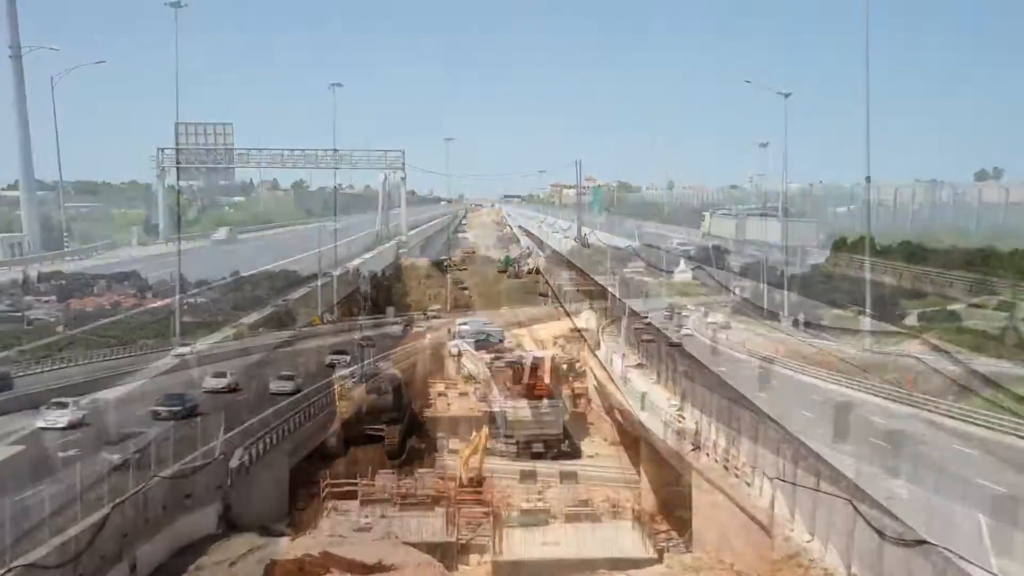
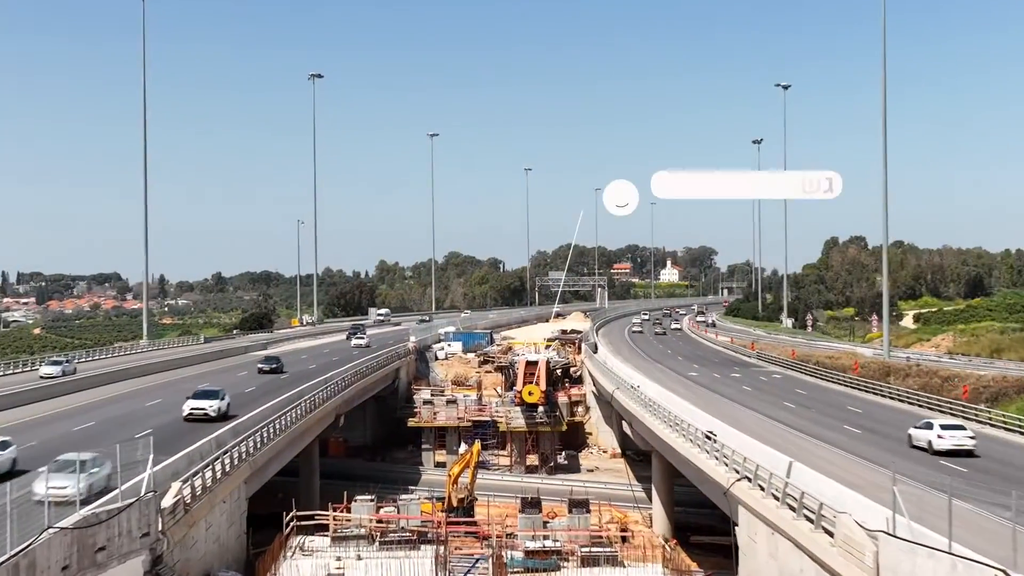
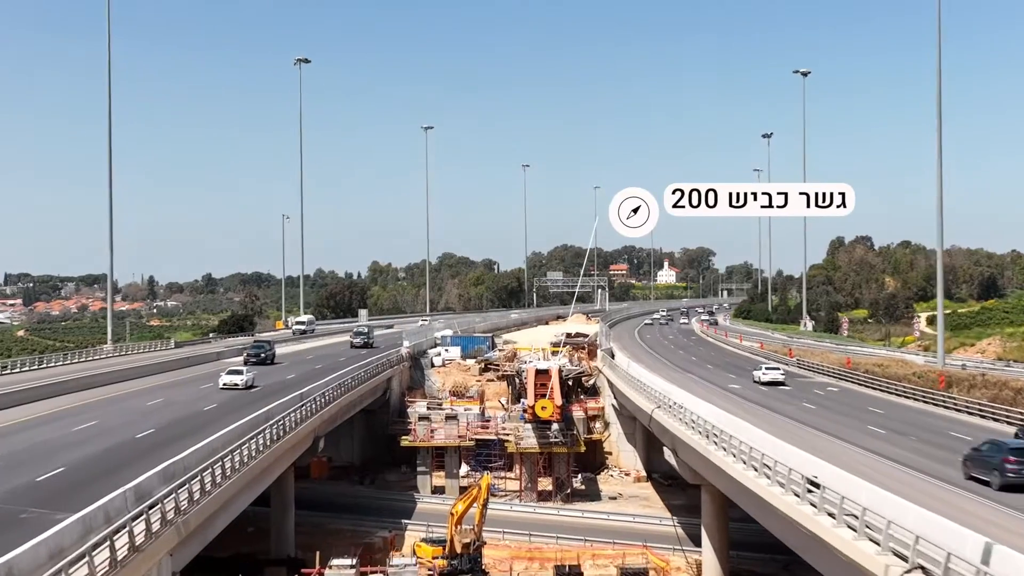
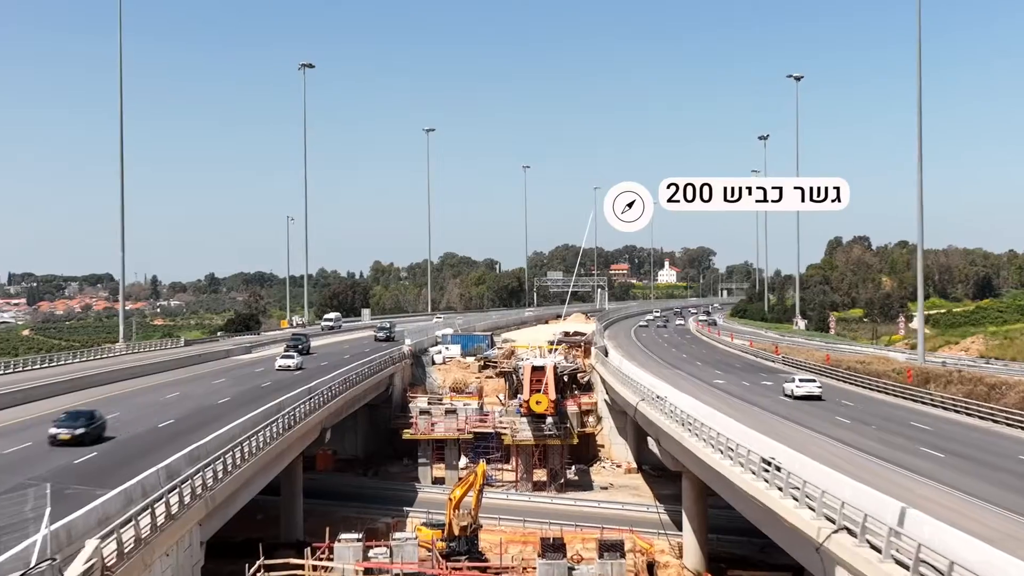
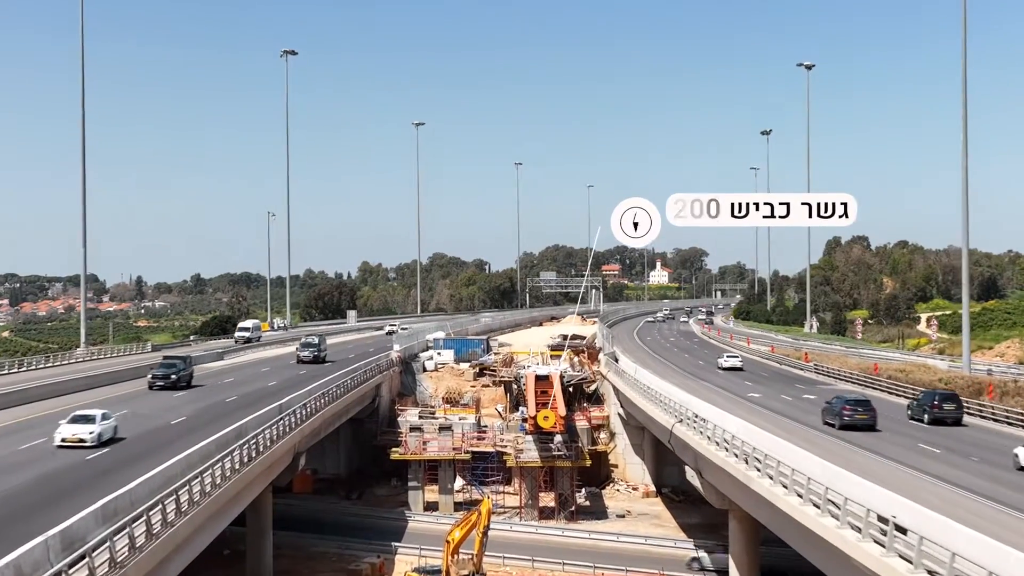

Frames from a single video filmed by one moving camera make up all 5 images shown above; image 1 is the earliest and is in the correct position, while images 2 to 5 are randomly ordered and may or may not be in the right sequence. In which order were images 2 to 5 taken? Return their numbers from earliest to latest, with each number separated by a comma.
2, 4, 3, 5
